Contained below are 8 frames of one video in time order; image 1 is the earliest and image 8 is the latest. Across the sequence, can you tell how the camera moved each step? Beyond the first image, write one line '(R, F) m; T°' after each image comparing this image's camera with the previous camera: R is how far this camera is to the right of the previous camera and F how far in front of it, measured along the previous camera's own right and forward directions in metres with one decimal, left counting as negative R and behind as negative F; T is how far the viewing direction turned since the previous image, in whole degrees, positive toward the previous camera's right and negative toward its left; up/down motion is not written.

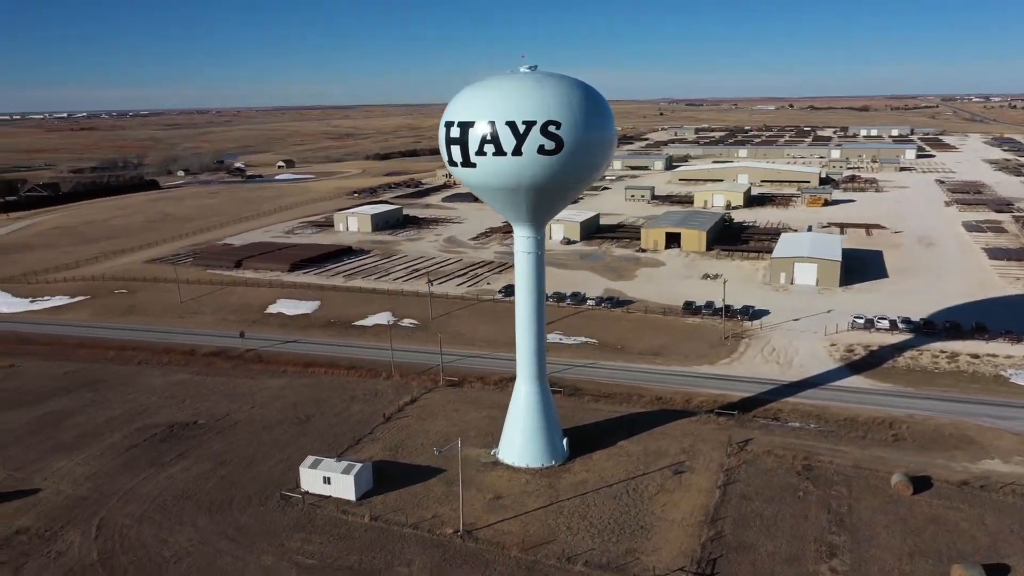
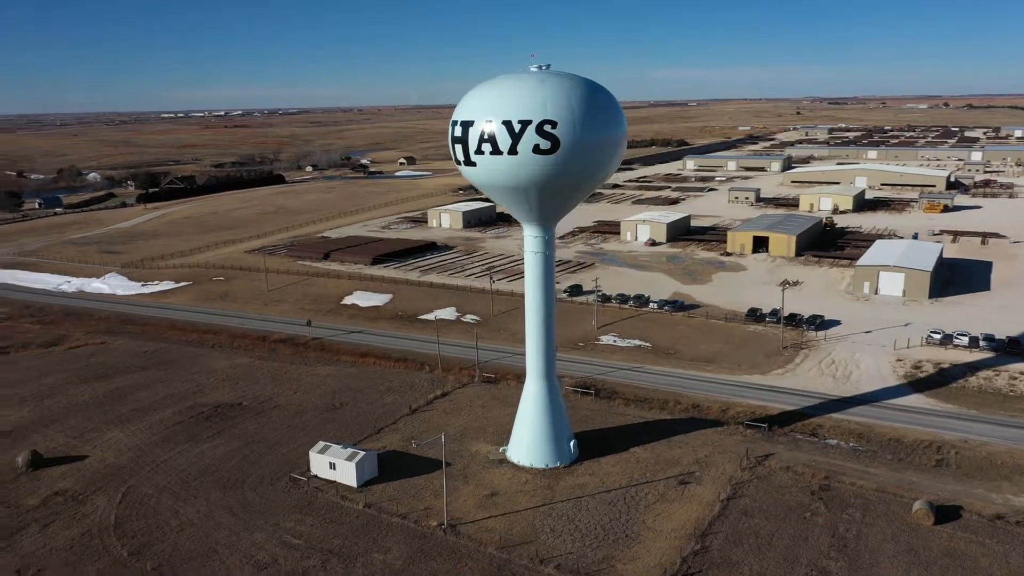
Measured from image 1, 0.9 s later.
(+2.9, +0.2) m; -9°
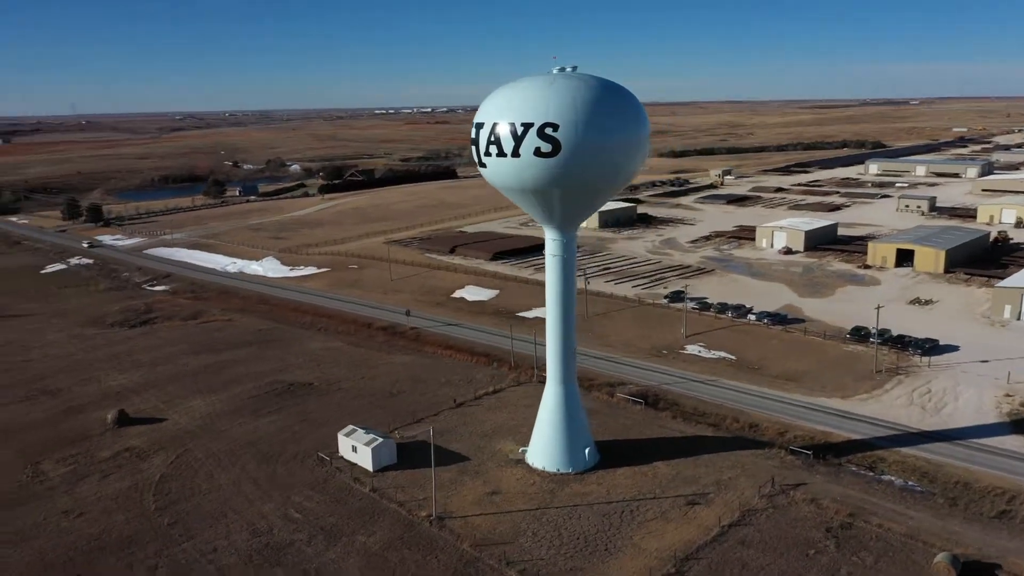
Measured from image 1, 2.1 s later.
(+4.1, +0.4) m; -13°
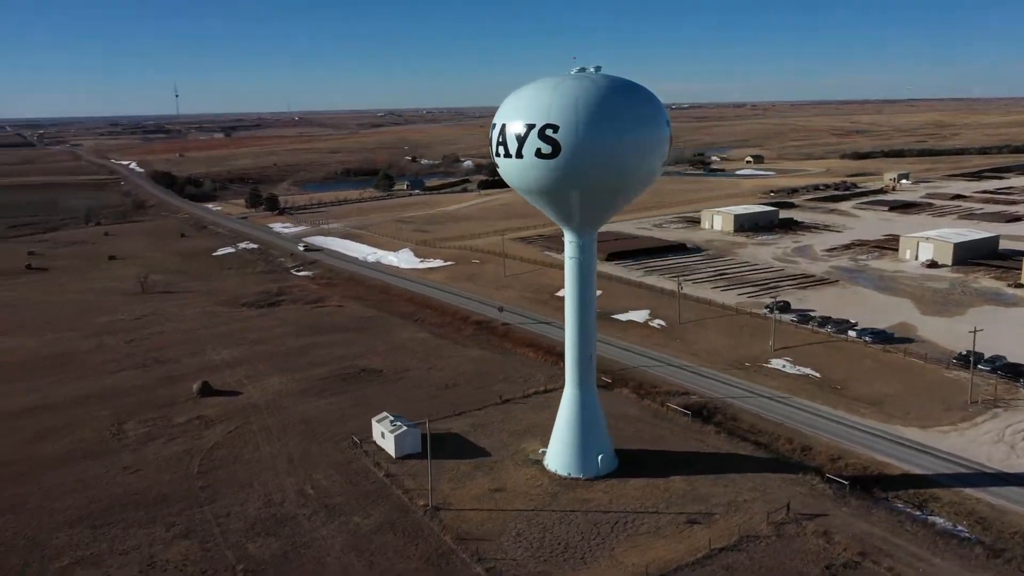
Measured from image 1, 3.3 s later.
(+4.0, +0.3) m; -13°
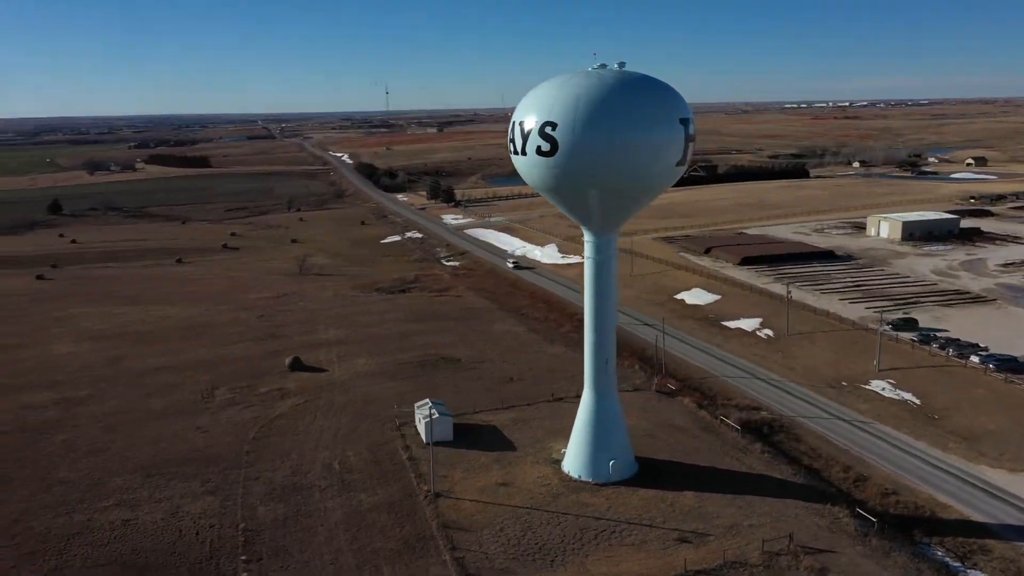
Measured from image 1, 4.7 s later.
(+4.4, +0.5) m; -14°
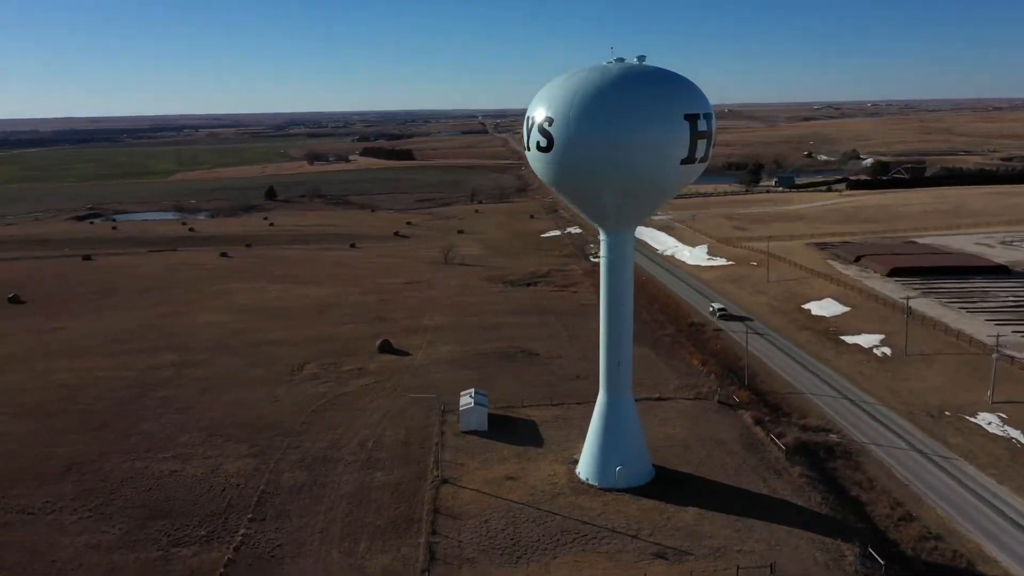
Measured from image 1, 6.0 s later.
(+4.5, +0.5) m; -14°
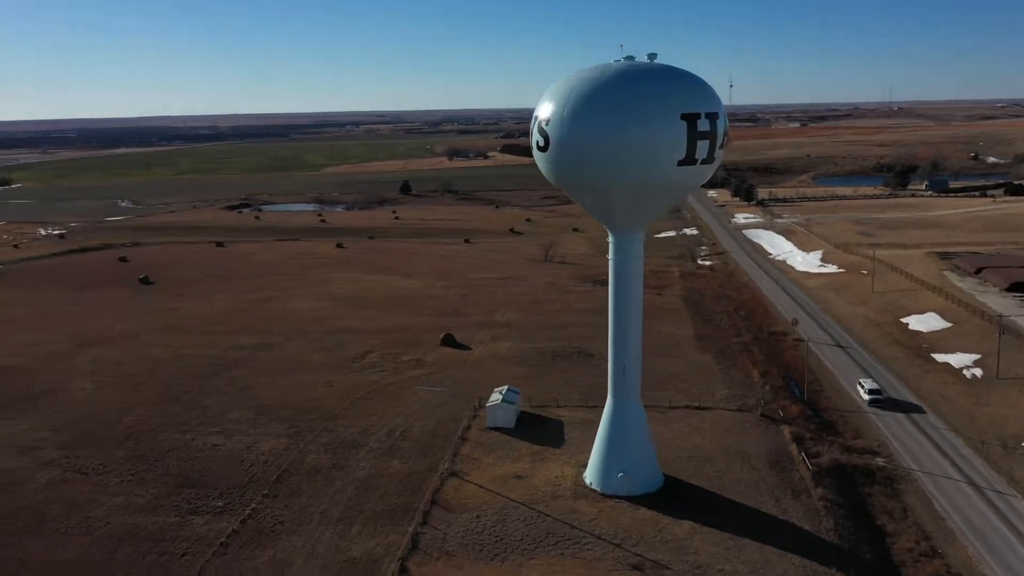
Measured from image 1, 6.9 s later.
(+3.2, +0.2) m; -10°
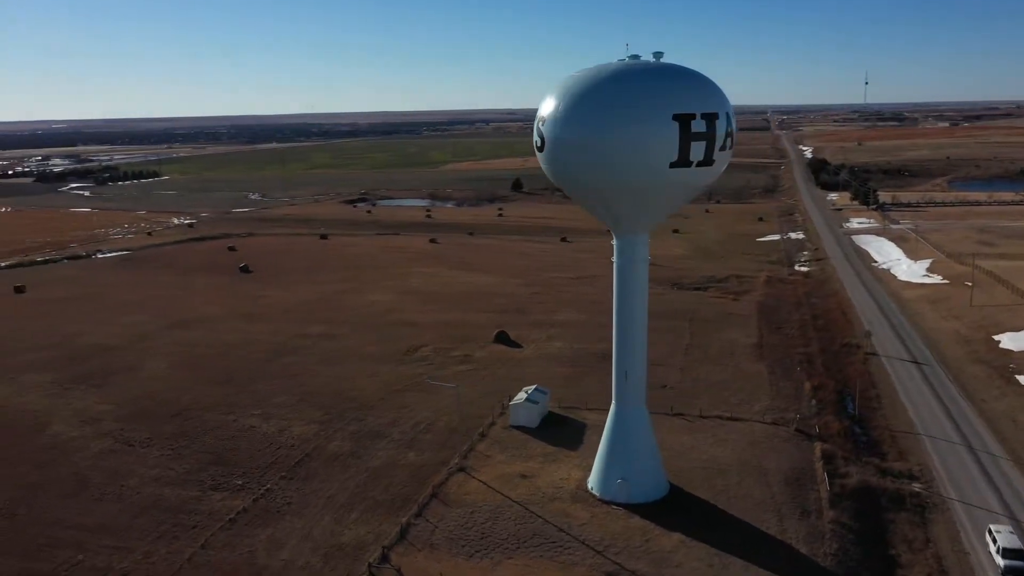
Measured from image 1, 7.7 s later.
(+2.7, +0.2) m; -9°
